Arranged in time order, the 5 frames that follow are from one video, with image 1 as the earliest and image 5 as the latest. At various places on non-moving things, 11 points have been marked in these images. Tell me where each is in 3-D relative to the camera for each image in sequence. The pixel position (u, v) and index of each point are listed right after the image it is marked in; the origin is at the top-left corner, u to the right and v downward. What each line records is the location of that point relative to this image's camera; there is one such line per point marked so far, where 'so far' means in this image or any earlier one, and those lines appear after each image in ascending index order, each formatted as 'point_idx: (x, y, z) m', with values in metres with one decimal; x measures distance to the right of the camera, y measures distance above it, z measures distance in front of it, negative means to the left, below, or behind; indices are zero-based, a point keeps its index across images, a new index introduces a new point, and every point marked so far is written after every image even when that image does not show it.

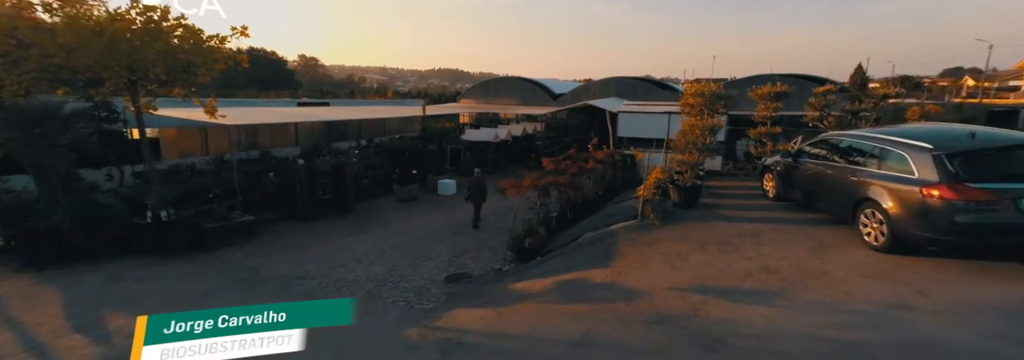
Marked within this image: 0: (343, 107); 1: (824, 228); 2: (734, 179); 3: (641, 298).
0: (-7.1, +3.1, +19.4) m
1: (+3.7, -0.6, +5.5) m
2: (+4.1, 0.0, +8.6) m
3: (+1.2, -1.1, +4.4) m
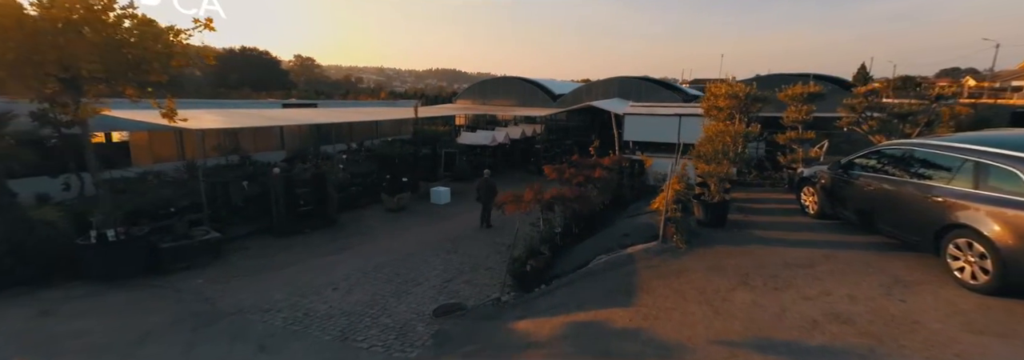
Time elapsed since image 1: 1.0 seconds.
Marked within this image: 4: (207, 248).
0: (-7.1, +2.8, +18.4) m
1: (+3.8, -0.8, +4.6) m
2: (+4.1, -0.2, +7.6) m
3: (+1.2, -1.3, +3.5) m
4: (-5.1, -1.1, +7.7) m
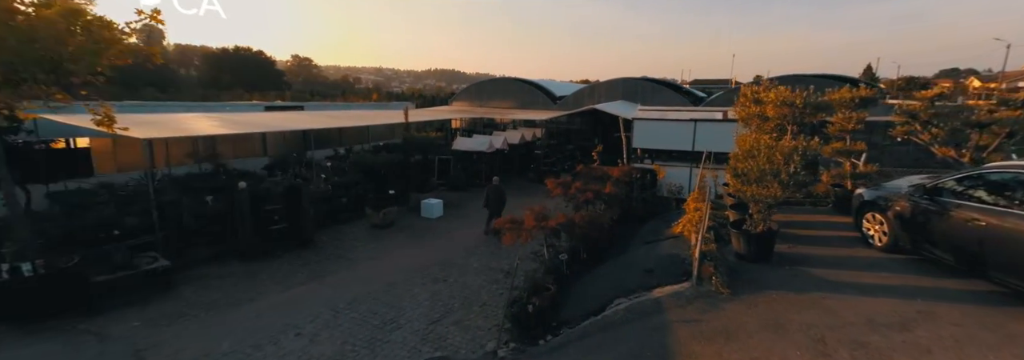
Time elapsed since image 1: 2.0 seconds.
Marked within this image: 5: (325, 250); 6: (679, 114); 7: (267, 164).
0: (-7.2, +2.6, +17.3) m
1: (+3.8, -1.0, +3.5) m
2: (+4.1, -0.5, +6.5) m
3: (+1.2, -1.6, +2.3) m
4: (-5.1, -1.4, +6.6) m
5: (-3.5, -1.3, +8.7) m
6: (+4.3, +1.7, +11.9) m
7: (-7.6, +0.5, +14.3) m
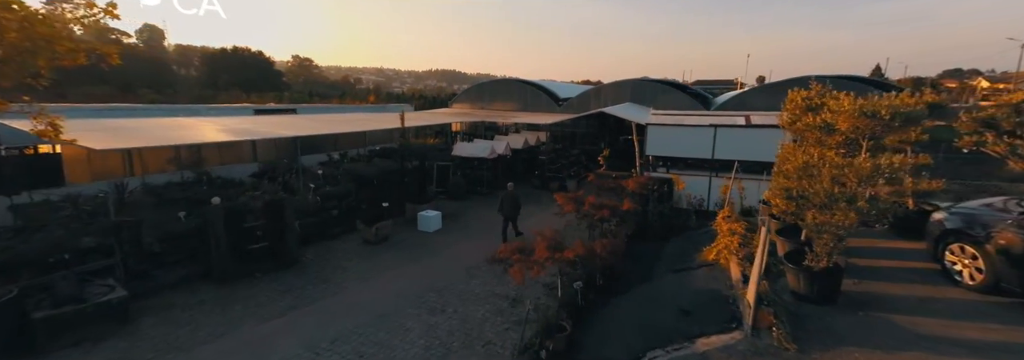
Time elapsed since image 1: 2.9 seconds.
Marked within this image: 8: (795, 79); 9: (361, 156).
0: (-7.1, +2.3, +16.4) m
1: (+3.8, -1.3, +2.6) m
2: (+4.2, -0.7, +5.7) m
3: (+1.3, -1.8, +1.5) m
4: (-5.0, -1.6, +5.7) m
5: (-3.4, -1.6, +7.8) m
6: (+4.4, +1.5, +11.0) m
7: (-7.5, +0.3, +13.4) m
8: (+10.5, +3.7, +17.2) m
9: (-5.0, +0.8, +15.5) m
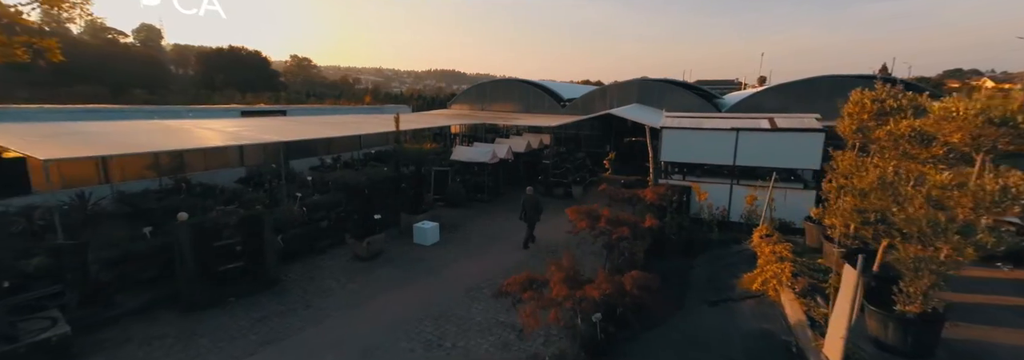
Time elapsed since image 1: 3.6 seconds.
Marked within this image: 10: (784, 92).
0: (-7.0, +2.2, +15.6) m
1: (+3.9, -1.4, +1.8) m
2: (+4.3, -0.8, +4.8) m
3: (+1.4, -2.0, +0.6) m
4: (-4.9, -1.8, +4.8) m
5: (-3.3, -1.7, +7.0) m
6: (+4.5, +1.3, +10.2) m
7: (-7.4, +0.1, +12.6) m
8: (+10.6, +3.6, +16.4) m
9: (-5.0, +0.6, +14.6) m
10: (+9.9, +3.2, +16.8) m
